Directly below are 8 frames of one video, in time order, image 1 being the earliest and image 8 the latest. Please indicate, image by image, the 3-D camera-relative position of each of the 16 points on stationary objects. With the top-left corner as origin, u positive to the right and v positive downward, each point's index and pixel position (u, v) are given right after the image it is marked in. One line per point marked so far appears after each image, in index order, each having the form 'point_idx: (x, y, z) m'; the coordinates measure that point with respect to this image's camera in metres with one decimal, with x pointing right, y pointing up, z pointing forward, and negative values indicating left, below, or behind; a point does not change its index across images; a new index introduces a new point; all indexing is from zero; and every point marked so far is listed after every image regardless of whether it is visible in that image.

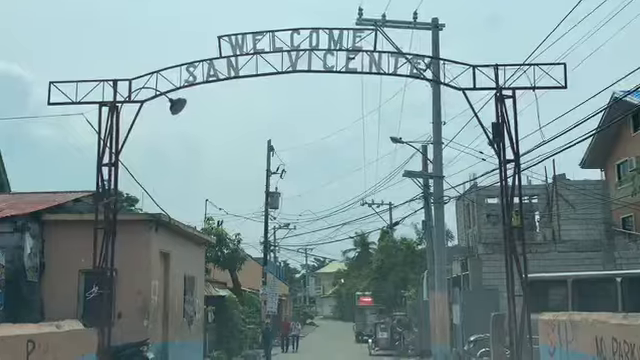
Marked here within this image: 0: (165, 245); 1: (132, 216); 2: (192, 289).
0: (-4.1, -1.7, +17.1) m
1: (-4.6, -0.9, +15.7) m
2: (-4.1, -3.5, +20.0) m
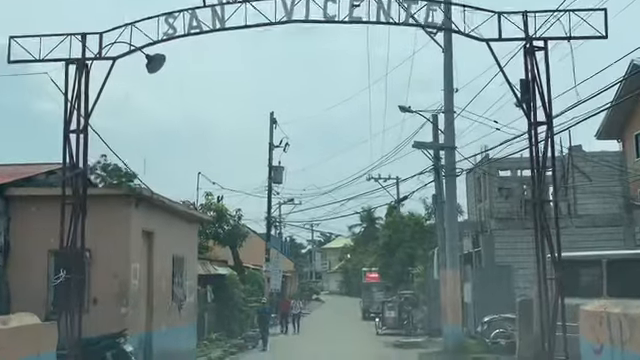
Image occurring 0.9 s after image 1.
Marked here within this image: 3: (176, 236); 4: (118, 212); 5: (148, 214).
0: (-4.1, -1.0, +15.3) m
1: (-4.6, -0.2, +13.9) m
2: (-4.0, -2.6, +18.3) m
3: (-4.0, -1.5, +17.7) m
4: (-4.4, -0.7, +14.0) m
5: (-4.1, -0.8, +15.3) m
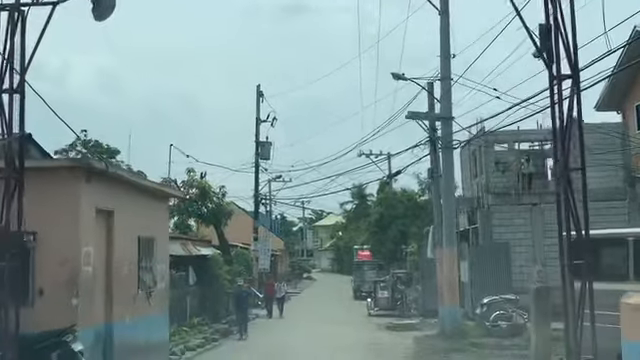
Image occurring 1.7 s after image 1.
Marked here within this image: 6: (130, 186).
0: (-4.4, -0.4, +13.3) m
1: (-5.0, +0.3, +11.8) m
2: (-4.3, -1.9, +16.3) m
3: (-4.3, -0.8, +15.7) m
4: (-4.7, -0.1, +12.0) m
5: (-4.4, -0.2, +13.3) m
6: (-4.3, -0.1, +14.5) m
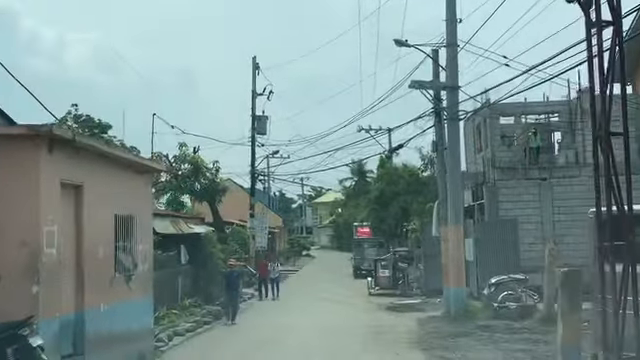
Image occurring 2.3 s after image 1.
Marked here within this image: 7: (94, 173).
0: (-4.5, +0.1, +11.7) m
1: (-5.0, +0.8, +10.2) m
2: (-4.4, -1.3, +14.8) m
3: (-4.4, -0.2, +14.2) m
4: (-4.8, +0.3, +10.4) m
5: (-4.5, +0.3, +11.7) m
6: (-4.4, +0.5, +13.0) m
7: (-4.5, +0.2, +12.7) m
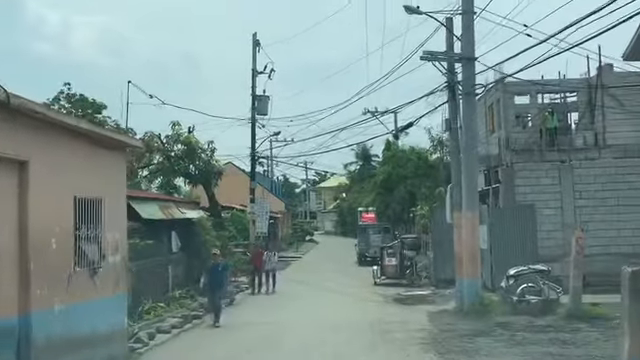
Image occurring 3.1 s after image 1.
0: (-4.5, +0.5, +9.5) m
1: (-5.1, +1.2, +8.0) m
2: (-4.4, -0.8, +12.6) m
3: (-4.4, +0.2, +11.9) m
4: (-4.9, +0.7, +8.2) m
5: (-4.5, +0.7, +9.5) m
6: (-4.4, +0.9, +10.7) m
7: (-4.5, +0.6, +10.4) m
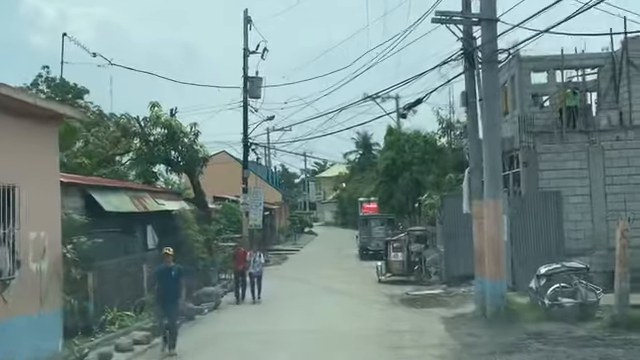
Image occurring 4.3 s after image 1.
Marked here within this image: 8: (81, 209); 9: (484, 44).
0: (-4.6, +0.8, +6.1) m
1: (-5.2, +1.4, +4.6) m
2: (-4.5, -0.5, +9.2) m
3: (-4.6, +0.5, +8.5) m
4: (-5.0, +0.9, +4.7) m
5: (-4.7, +1.0, +6.1) m
6: (-4.6, +1.2, +7.3) m
7: (-4.6, +0.8, +7.0) m
8: (-6.8, -0.8, +18.2) m
9: (+5.0, +4.1, +19.4) m
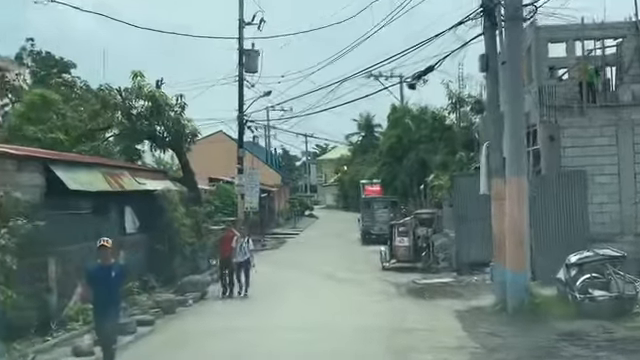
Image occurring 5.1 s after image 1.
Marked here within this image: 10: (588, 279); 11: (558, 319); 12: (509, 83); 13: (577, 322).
0: (-4.7, +1.1, +3.6) m
1: (-5.3, +1.7, +2.1) m
2: (-4.6, -0.1, +6.7) m
3: (-4.7, +0.9, +6.1) m
4: (-5.1, +1.2, +2.3) m
5: (-4.8, +1.3, +3.6) m
6: (-4.7, +1.5, +4.8) m
7: (-4.7, +1.2, +4.5) m
8: (-6.9, -0.2, +15.8) m
9: (+4.9, +4.7, +16.8) m
10: (+6.9, -2.5, +16.2) m
11: (+5.9, -3.4, +15.8) m
12: (+5.0, +2.6, +16.8) m
13: (+6.2, -3.4, +15.2) m
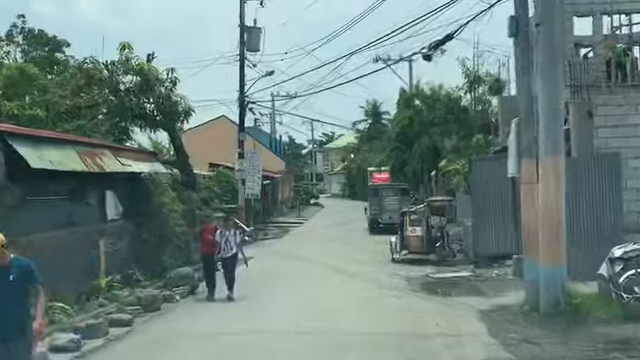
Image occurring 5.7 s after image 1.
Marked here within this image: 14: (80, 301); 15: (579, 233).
0: (-4.8, +1.4, +1.3) m
1: (-5.3, +1.9, -0.2) m
2: (-4.7, +0.2, +4.5) m
3: (-4.7, +1.2, +3.8) m
4: (-5.1, +1.5, 0.0) m
5: (-4.8, +1.6, +1.4) m
6: (-4.7, +1.8, +2.5) m
7: (-4.7, +1.5, +2.3) m
8: (-6.8, +0.3, +13.6) m
9: (+5.1, +5.2, +14.4) m
10: (+7.0, -2.1, +13.9) m
11: (+6.0, -3.0, +13.5) m
12: (+5.1, +3.0, +14.4) m
13: (+6.2, -3.0, +13.0) m
14: (-5.8, -2.7, +15.6) m
15: (+8.0, -1.5, +20.0) m
